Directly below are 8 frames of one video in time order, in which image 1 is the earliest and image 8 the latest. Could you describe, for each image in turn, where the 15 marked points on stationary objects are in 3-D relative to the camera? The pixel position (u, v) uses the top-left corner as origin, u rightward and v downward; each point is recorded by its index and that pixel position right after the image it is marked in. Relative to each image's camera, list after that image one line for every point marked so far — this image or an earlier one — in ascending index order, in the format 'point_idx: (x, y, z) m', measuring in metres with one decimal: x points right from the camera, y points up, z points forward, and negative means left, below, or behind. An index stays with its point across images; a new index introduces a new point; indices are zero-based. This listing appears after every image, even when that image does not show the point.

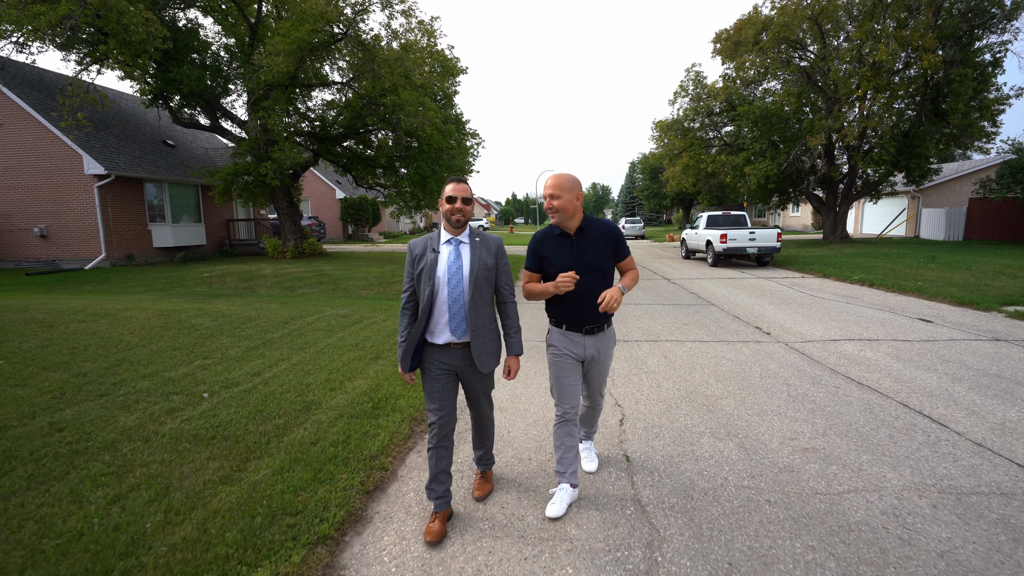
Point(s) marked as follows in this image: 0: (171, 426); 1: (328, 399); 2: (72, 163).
0: (-2.6, -1.1, +3.9) m
1: (-1.7, -1.0, +4.7) m
2: (-13.7, +3.8, +15.9) m
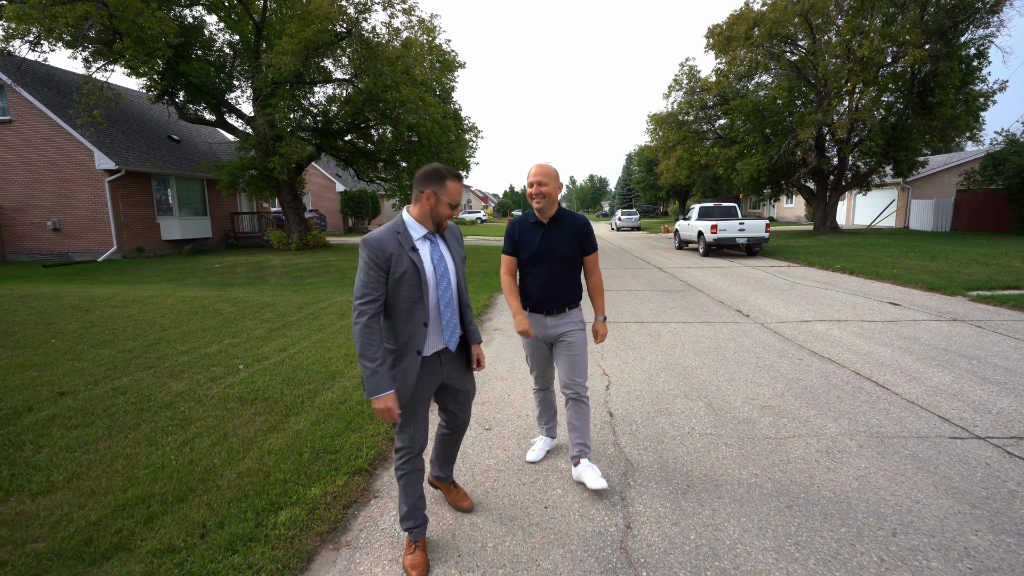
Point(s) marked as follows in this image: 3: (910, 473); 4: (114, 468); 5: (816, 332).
0: (-2.6, -0.9, +4.5) m
1: (-1.7, -0.9, +5.3) m
2: (-13.7, +4.1, +16.4) m
3: (+2.5, -1.1, +3.2) m
4: (-2.5, -1.1, +3.2) m
5: (+4.2, -0.6, +7.0) m
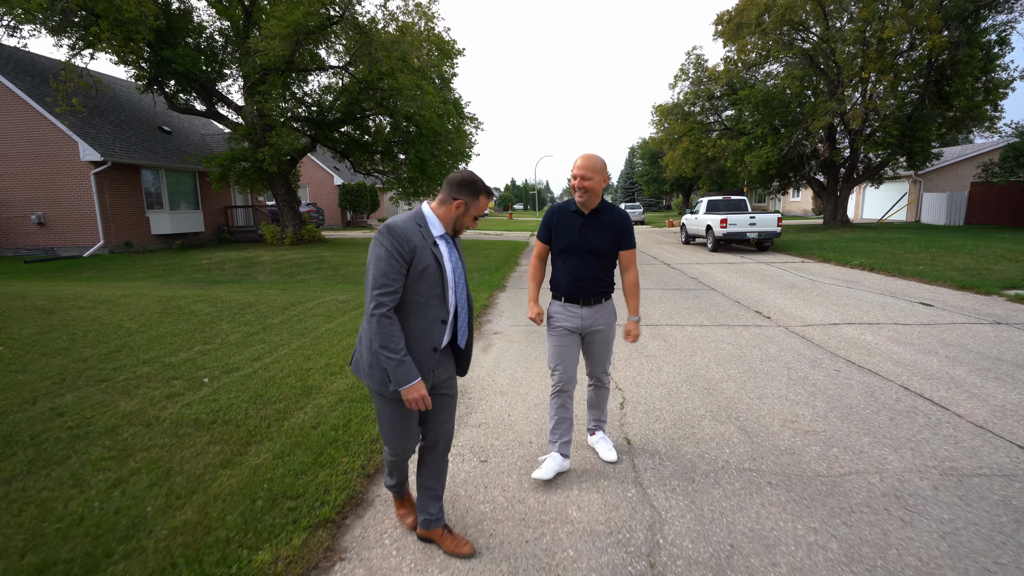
0: (-2.6, -0.9, +3.9) m
1: (-1.7, -0.9, +4.7) m
2: (-13.7, +4.2, +15.7) m
3: (+2.5, -1.2, +2.5) m
4: (-2.5, -1.2, +2.6) m
5: (+4.2, -0.6, +6.4) m
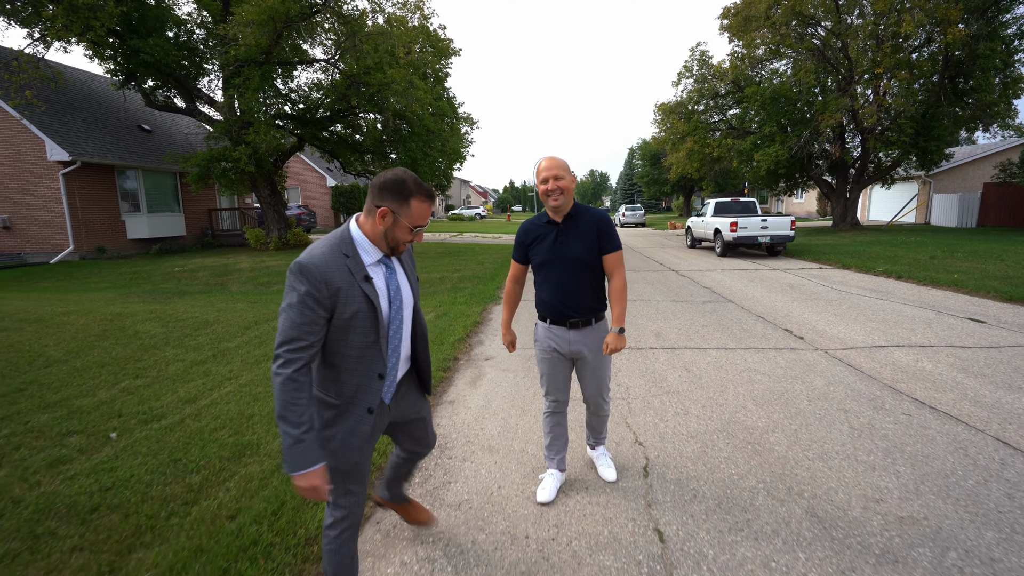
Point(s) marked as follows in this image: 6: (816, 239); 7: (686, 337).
0: (-2.7, -1.2, +2.9) m
1: (-1.8, -1.1, +3.7) m
2: (-13.8, +4.0, +14.7) m
3: (+2.4, -1.4, +1.6) m
4: (-2.5, -1.4, +1.6) m
5: (+4.1, -0.8, +5.4) m
6: (+11.6, +1.9, +19.5) m
7: (+2.3, -0.6, +6.8) m
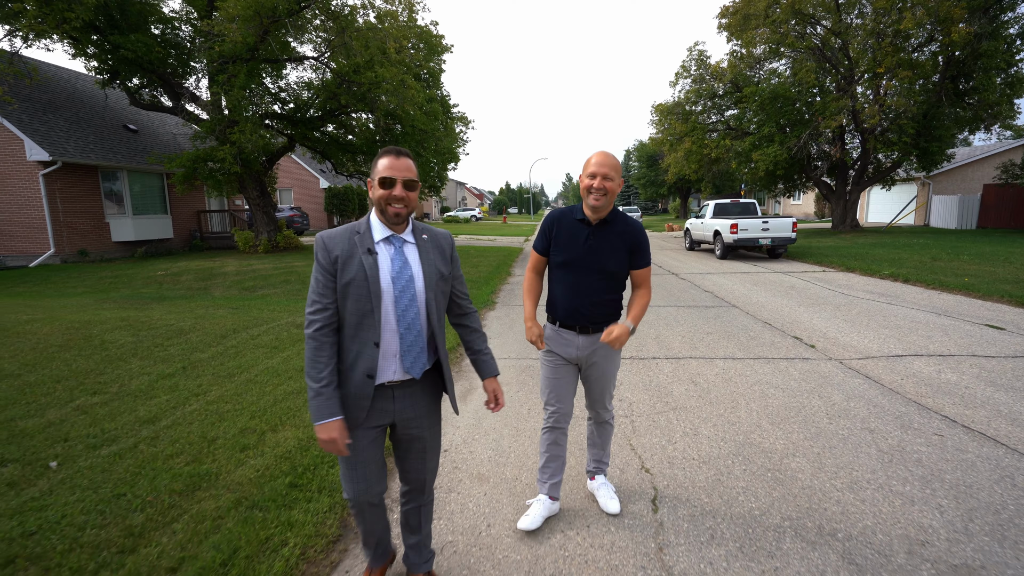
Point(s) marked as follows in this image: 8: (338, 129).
0: (-2.7, -1.2, +2.5) m
1: (-1.8, -1.2, +3.3) m
2: (-13.9, +3.9, +14.2) m
3: (+2.4, -1.4, +1.2) m
4: (-2.6, -1.4, +1.2) m
5: (+4.1, -0.9, +5.1) m
6: (+11.4, +1.8, +19.1) m
7: (+2.2, -0.7, +6.4) m
8: (-5.6, +5.2, +16.5) m
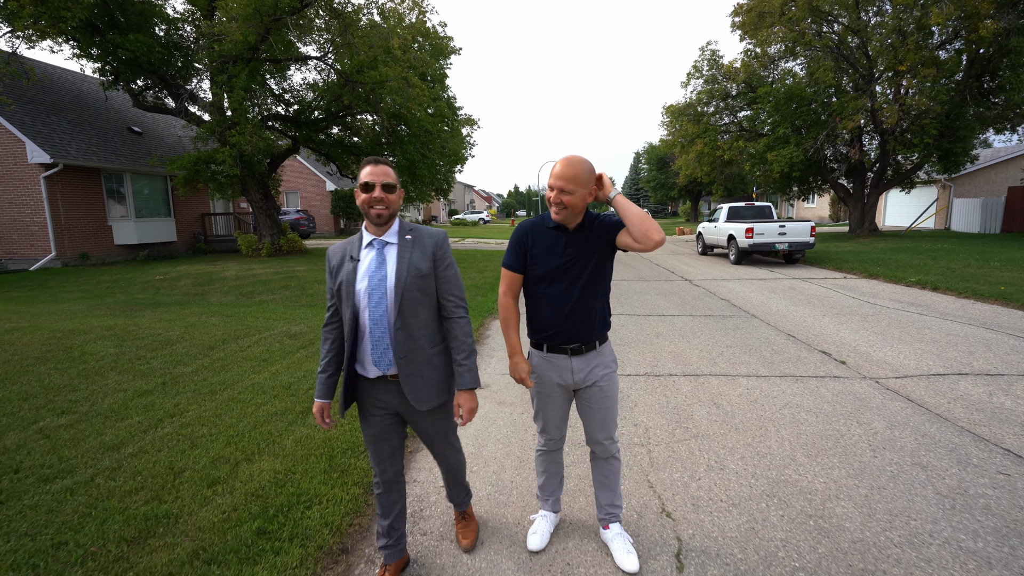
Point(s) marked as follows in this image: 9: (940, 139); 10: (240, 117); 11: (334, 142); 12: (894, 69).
0: (-2.7, -1.3, +2.1) m
1: (-1.8, -1.2, +2.9) m
2: (-13.7, +3.7, +14.1) m
3: (+2.3, -1.5, +0.7) m
4: (-2.6, -1.5, +0.8) m
5: (+4.1, -1.0, +4.6) m
6: (+11.7, +1.5, +18.5) m
7: (+2.3, -0.8, +6.0) m
8: (-5.4, +5.0, +16.2) m
9: (+16.4, +5.7, +19.6) m
10: (-7.0, +4.4, +13.2) m
11: (-5.7, +4.7, +16.4) m
12: (+13.4, +7.6, +17.9) m
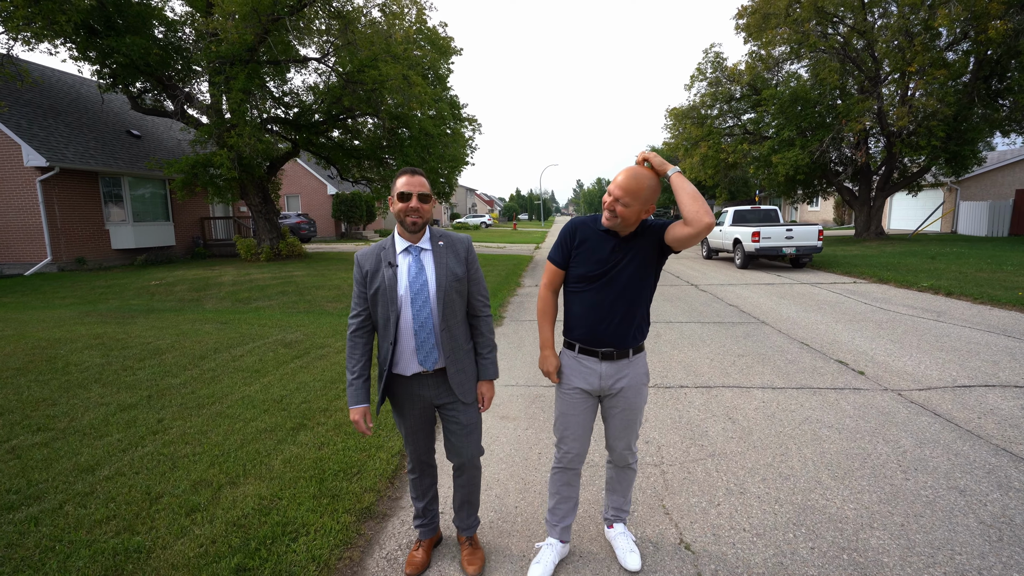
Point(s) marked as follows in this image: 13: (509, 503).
0: (-2.7, -1.4, +1.9) m
1: (-1.8, -1.3, +2.6) m
2: (-13.6, +3.6, +13.9) m
3: (+2.4, -1.6, +0.4) m
4: (-2.6, -1.6, +0.5) m
5: (+4.1, -1.1, +4.3) m
6: (+11.8, +1.4, +18.3) m
7: (+2.3, -0.9, +5.7) m
8: (-5.3, +4.8, +16.0) m
9: (+16.5, +5.6, +19.3) m
10: (-6.9, +4.3, +13.0) m
11: (-5.7, +4.6, +16.2) m
12: (+13.4, +7.5, +17.7) m
13: (0.0, -1.3, +3.2) m
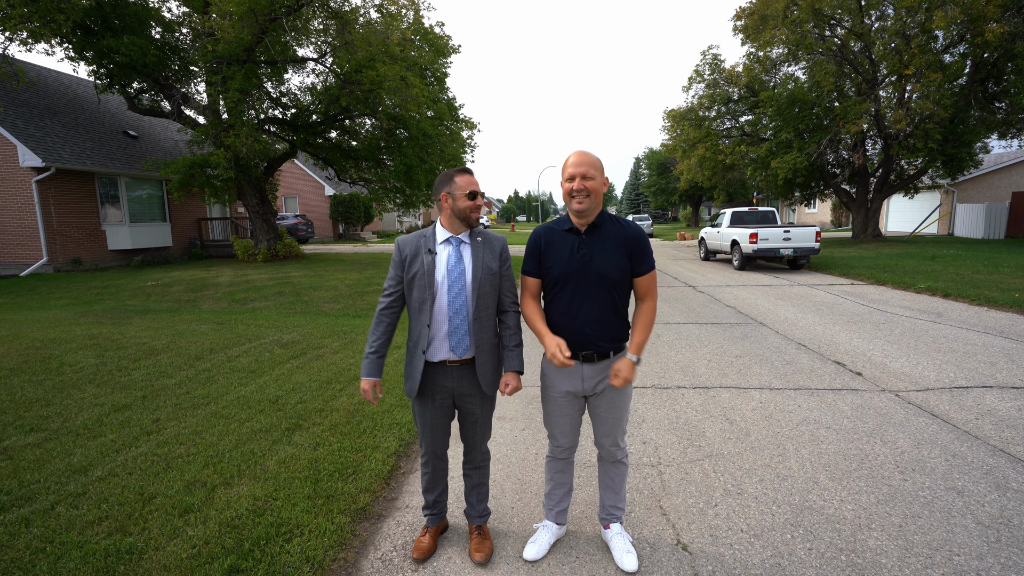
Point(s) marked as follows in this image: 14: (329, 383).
0: (-2.7, -1.3, +1.9) m
1: (-1.8, -1.3, +2.6) m
2: (-13.7, +3.6, +13.8) m
3: (+2.3, -1.6, +0.4) m
4: (-2.6, -1.5, +0.5) m
5: (+4.1, -1.1, +4.3) m
6: (+11.7, +1.3, +18.3) m
7: (+2.3, -0.9, +5.7) m
8: (-5.4, +4.8, +16.0) m
9: (+16.4, +5.5, +19.4) m
10: (-7.0, +4.2, +13.0) m
11: (-5.7, +4.5, +16.2) m
12: (+13.4, +7.4, +17.7) m
13: (0.0, -1.3, +3.1) m
14: (-1.8, -0.9, +5.1) m
